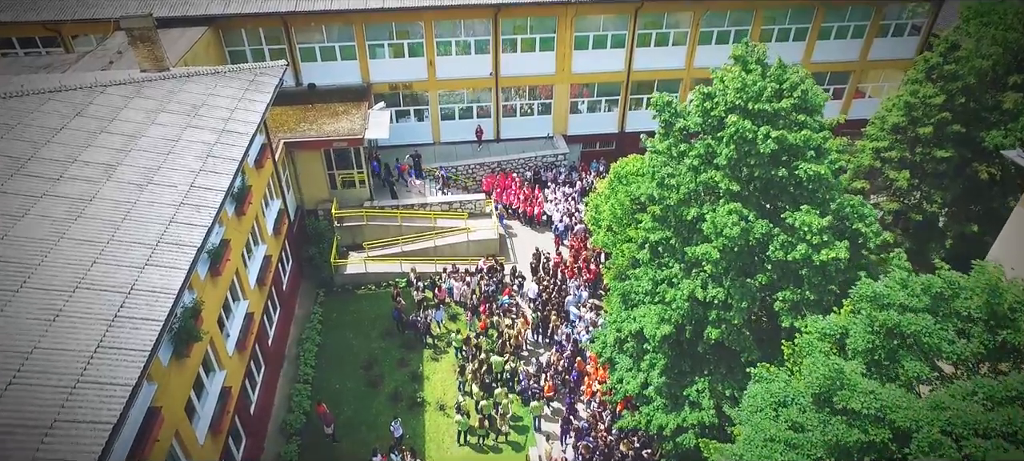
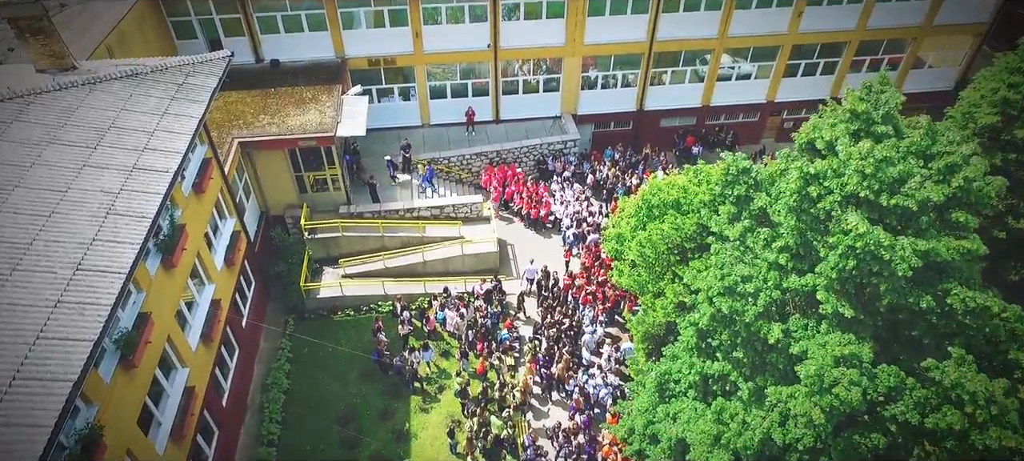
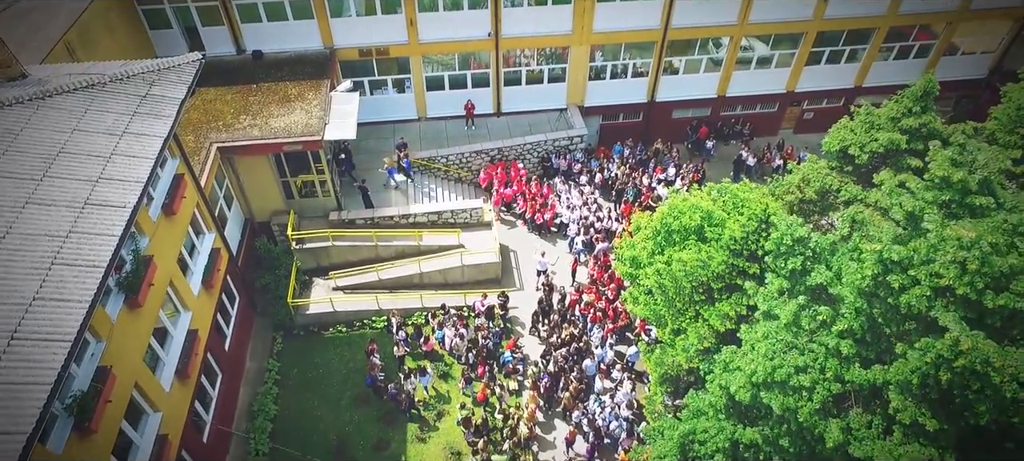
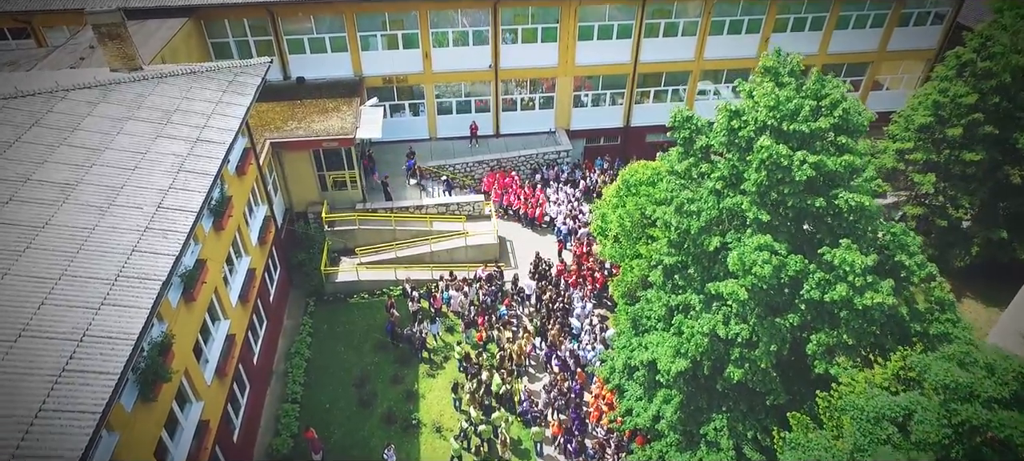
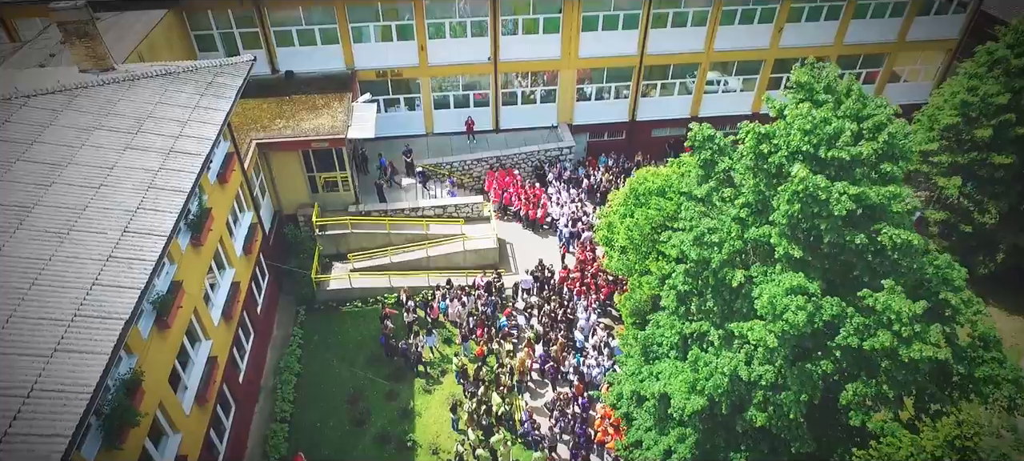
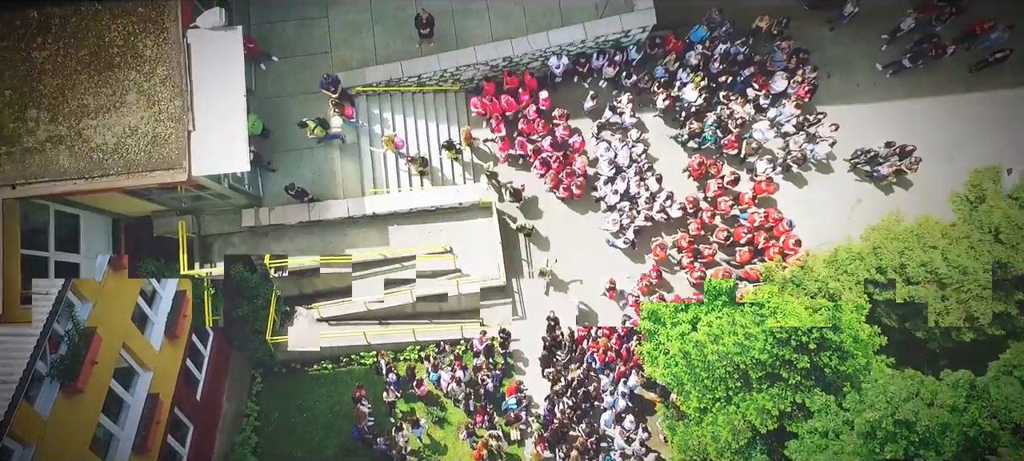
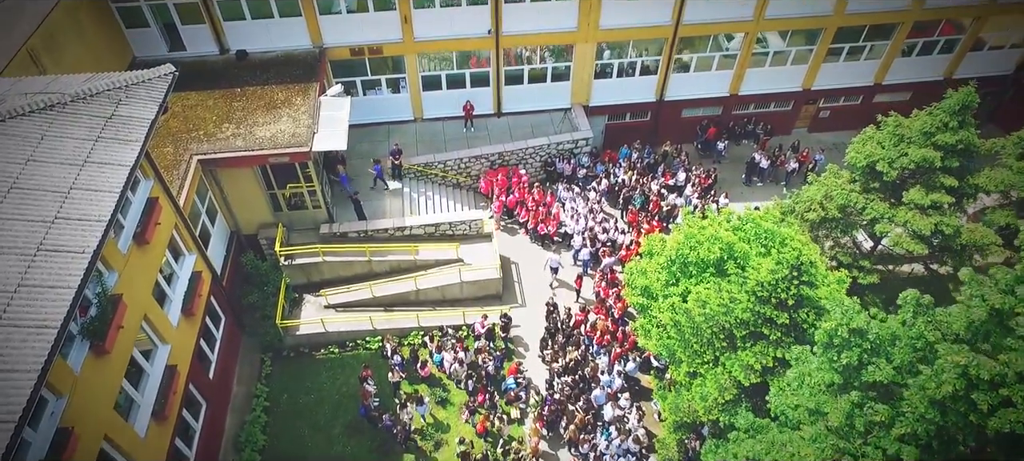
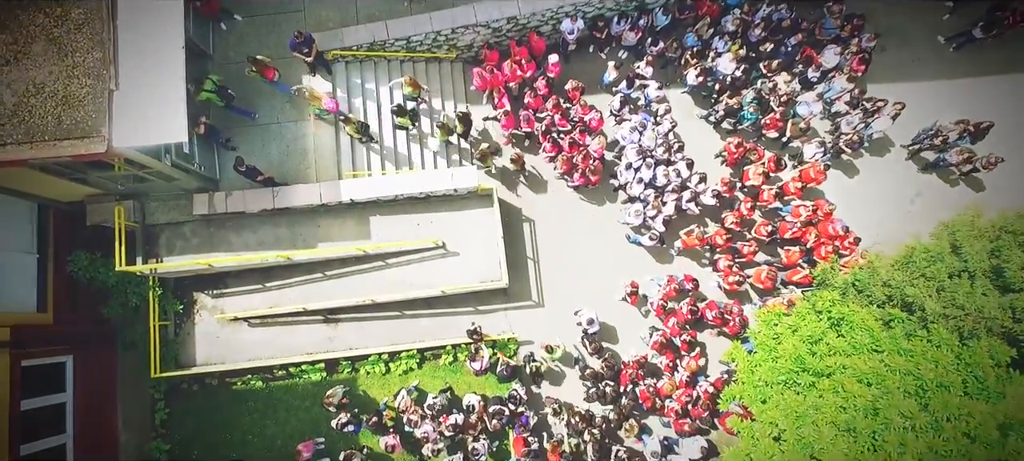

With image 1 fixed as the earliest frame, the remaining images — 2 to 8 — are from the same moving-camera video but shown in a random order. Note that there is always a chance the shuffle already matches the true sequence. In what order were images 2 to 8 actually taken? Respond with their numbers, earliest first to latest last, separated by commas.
4, 5, 2, 3, 7, 6, 8
